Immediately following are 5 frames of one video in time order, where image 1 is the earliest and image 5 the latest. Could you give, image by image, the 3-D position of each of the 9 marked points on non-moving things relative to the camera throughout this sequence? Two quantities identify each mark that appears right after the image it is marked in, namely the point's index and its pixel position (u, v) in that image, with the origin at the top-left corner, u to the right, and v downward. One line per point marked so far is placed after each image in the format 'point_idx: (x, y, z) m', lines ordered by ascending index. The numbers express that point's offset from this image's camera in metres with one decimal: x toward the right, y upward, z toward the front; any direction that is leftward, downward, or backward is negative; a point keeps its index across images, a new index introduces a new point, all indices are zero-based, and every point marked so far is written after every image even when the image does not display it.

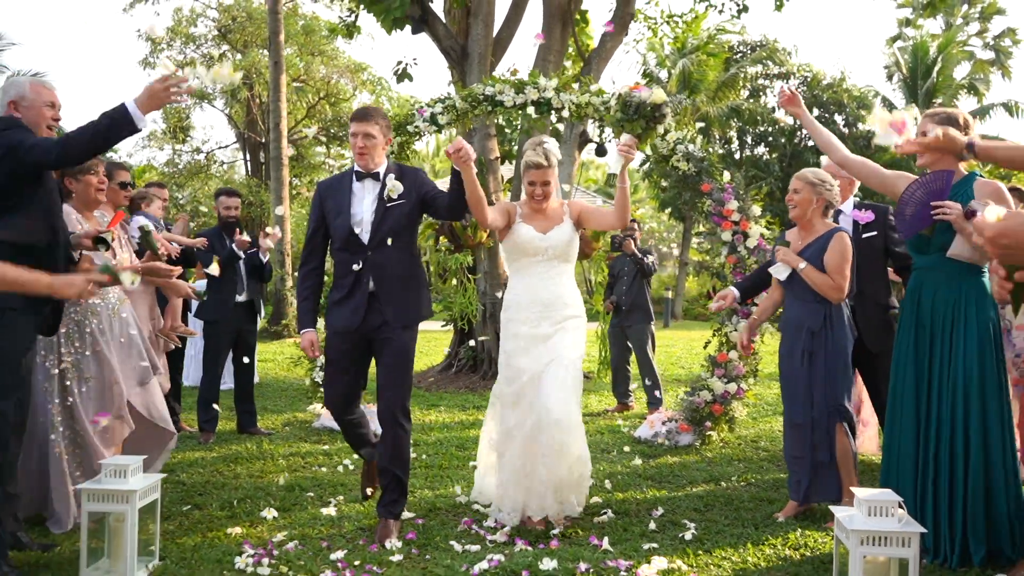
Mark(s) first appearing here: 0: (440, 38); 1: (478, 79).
0: (-0.9, +3.2, +11.9) m
1: (-0.4, +2.6, +11.5) m
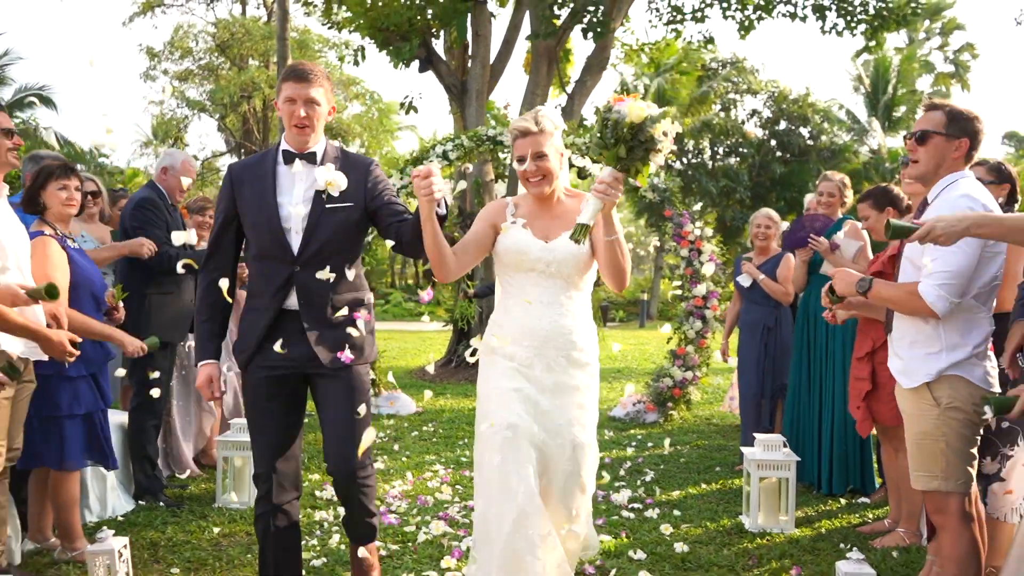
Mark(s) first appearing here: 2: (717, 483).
0: (-1.0, +3.1, +13.6) m
1: (-0.5, +2.5, +13.2) m
2: (+1.4, -1.4, +6.5) m
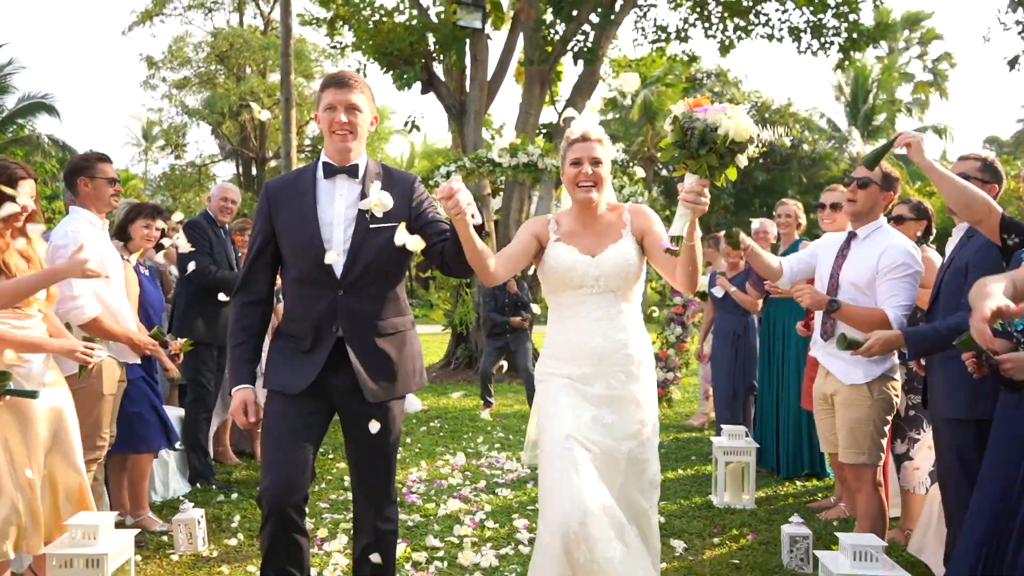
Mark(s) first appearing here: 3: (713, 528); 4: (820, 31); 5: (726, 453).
0: (-1.1, +3.0, +14.6) m
1: (-0.6, +2.4, +14.1) m
2: (+1.5, -1.5, +7.5) m
3: (+1.2, -1.5, +5.7) m
4: (+5.7, +4.8, +17.2) m
5: (+1.5, -1.1, +6.3) m
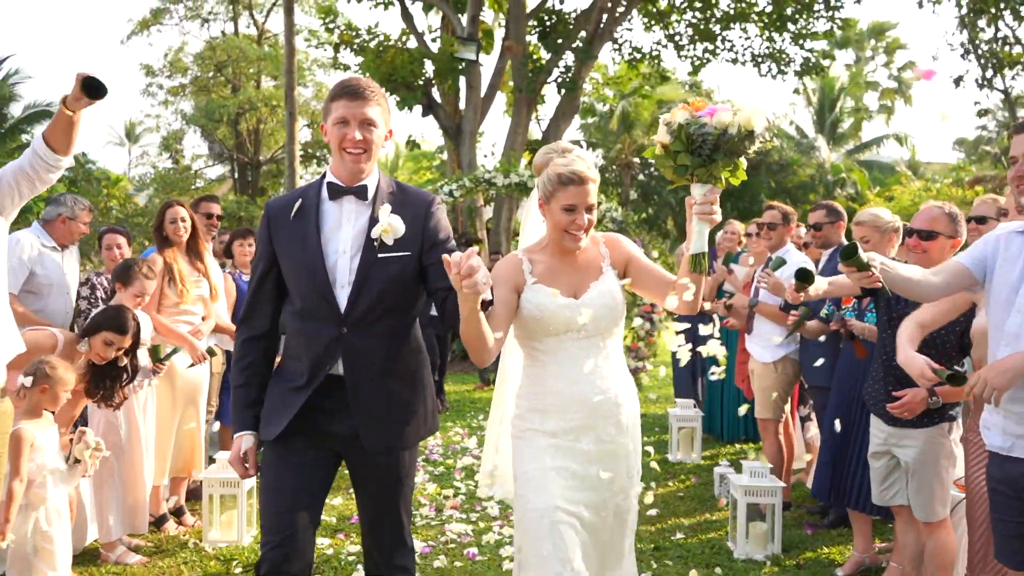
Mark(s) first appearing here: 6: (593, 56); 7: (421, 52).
0: (-1.3, +3.0, +16.3) m
1: (-0.8, +2.4, +15.9) m
2: (+1.4, -1.5, +9.3) m
3: (+1.3, -1.5, +7.5) m
4: (+5.5, +4.8, +19.1) m
5: (+1.5, -1.2, +8.1) m
6: (+1.4, +4.0, +15.9) m
7: (-1.6, +4.2, +16.2) m
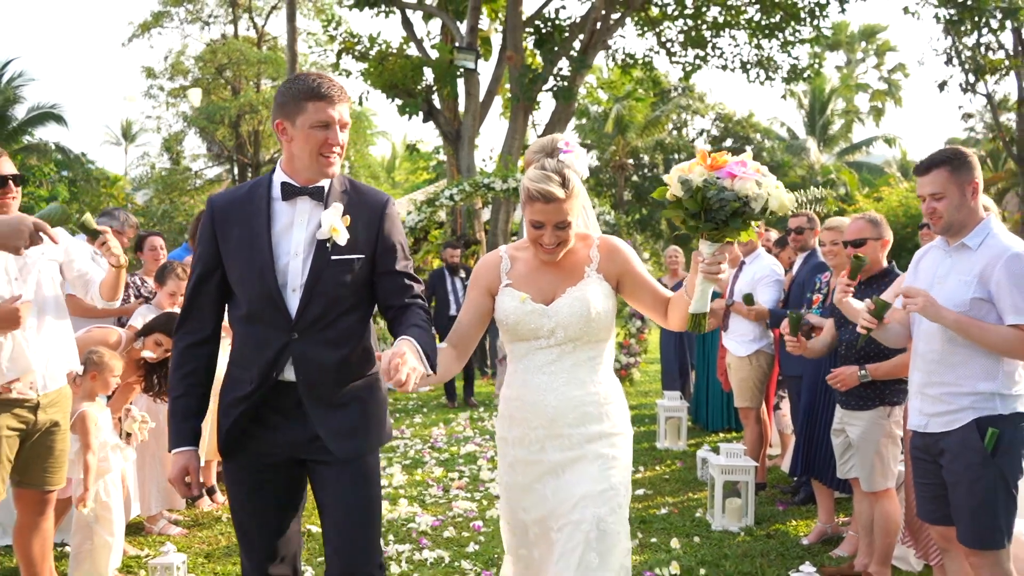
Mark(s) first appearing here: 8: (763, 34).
0: (-1.3, +3.0, +16.9) m
1: (-0.8, +2.4, +16.5) m
2: (+1.4, -1.5, +9.9) m
3: (+1.3, -1.5, +8.1) m
4: (+5.4, +4.8, +19.7) m
5: (+1.5, -1.2, +8.7) m
6: (+1.3, +4.0, +16.5) m
7: (-1.6, +4.2, +16.9) m
8: (+5.3, +5.4, +19.6) m
